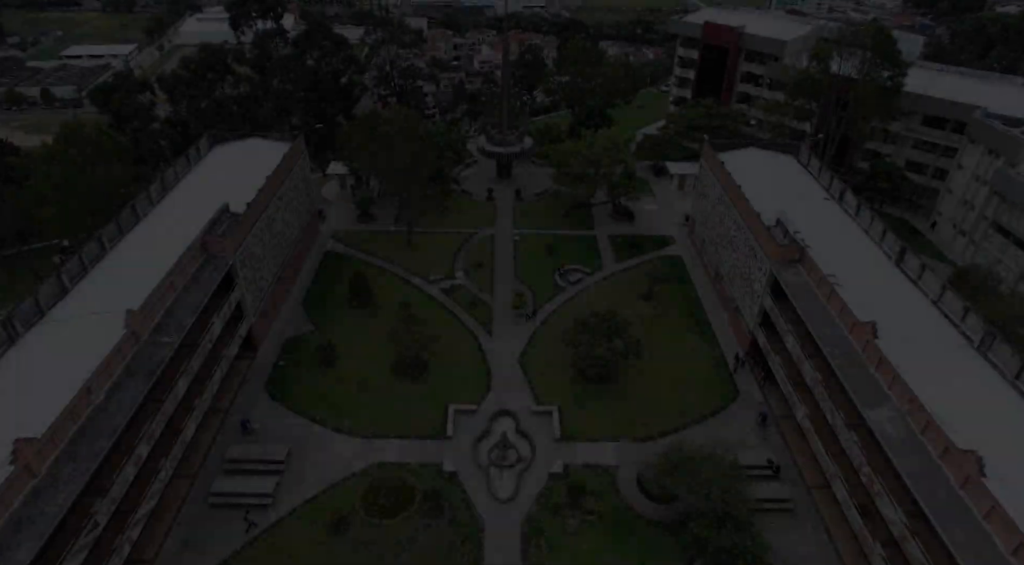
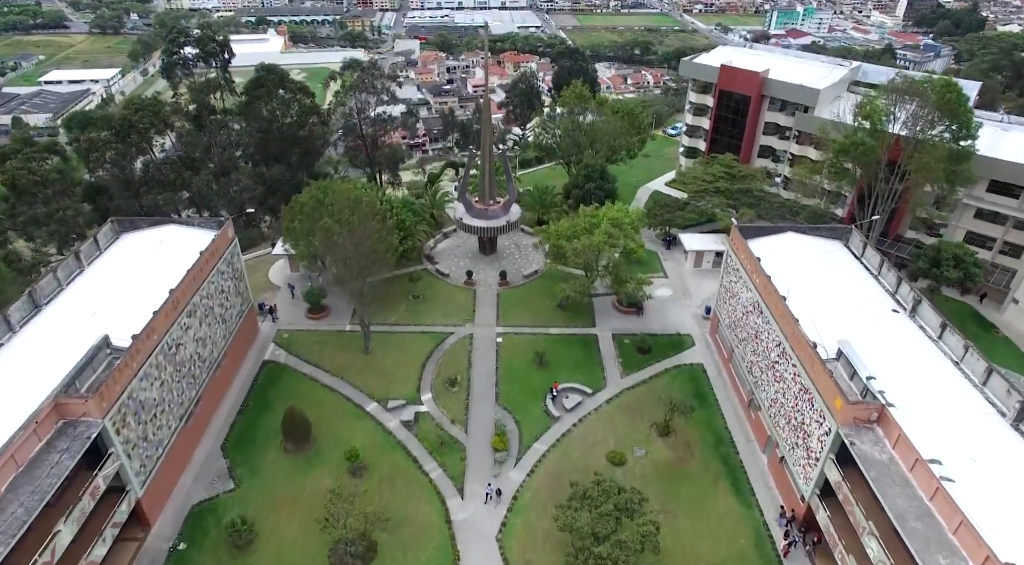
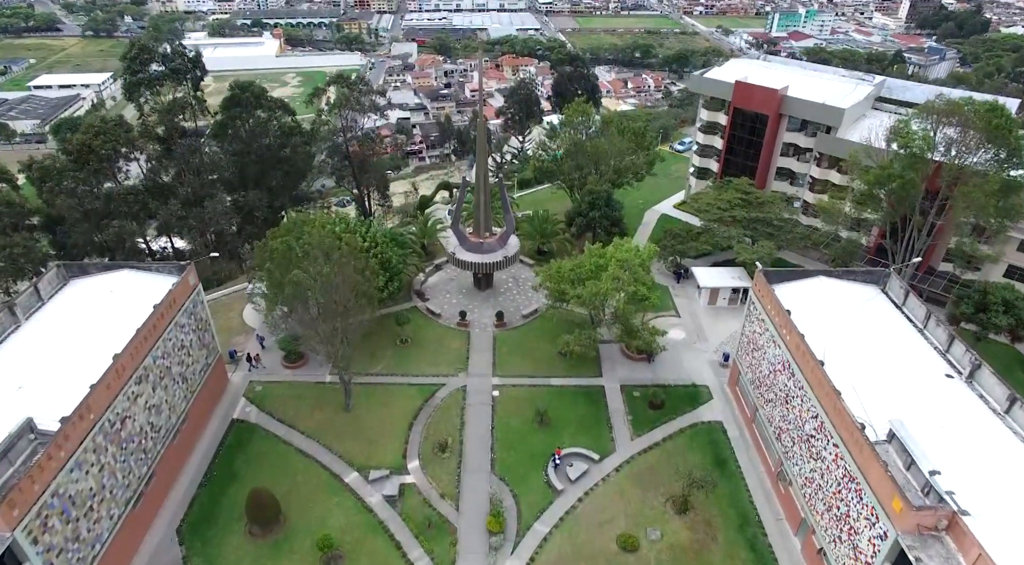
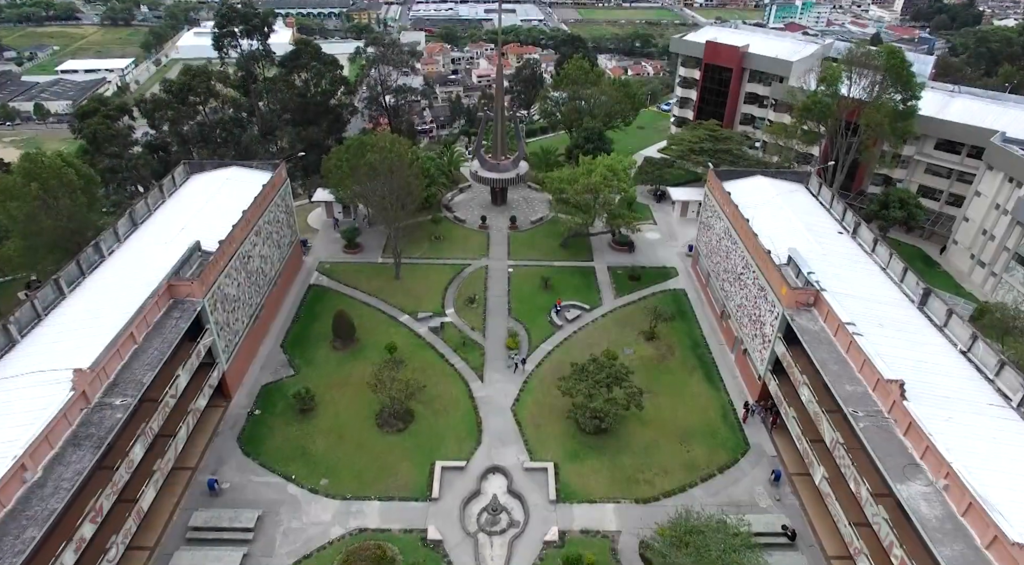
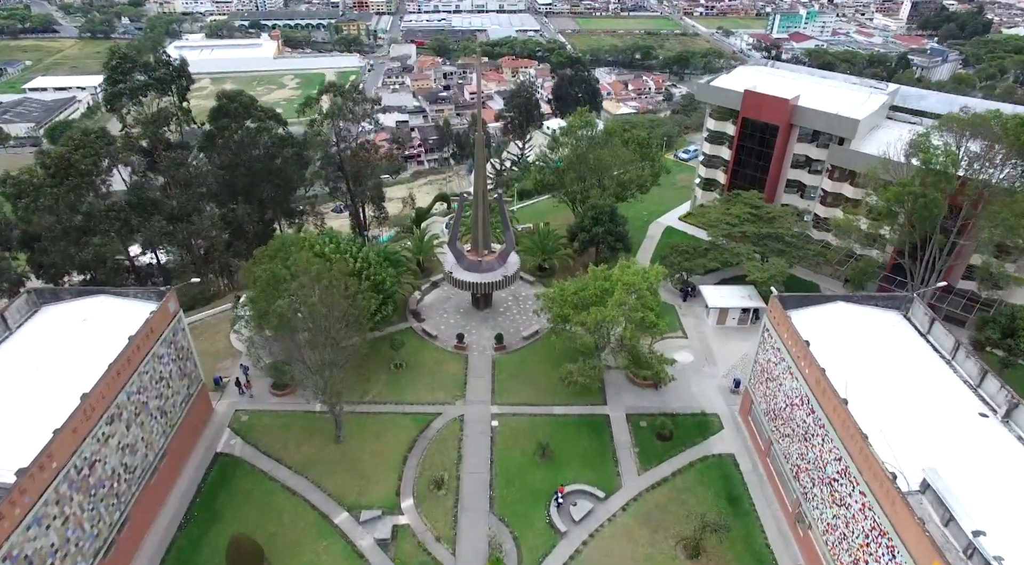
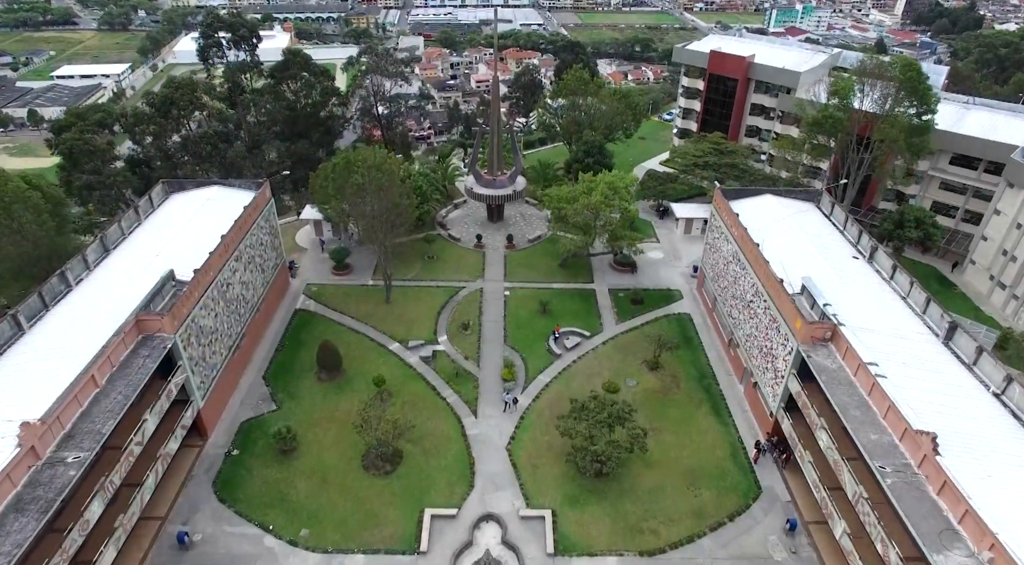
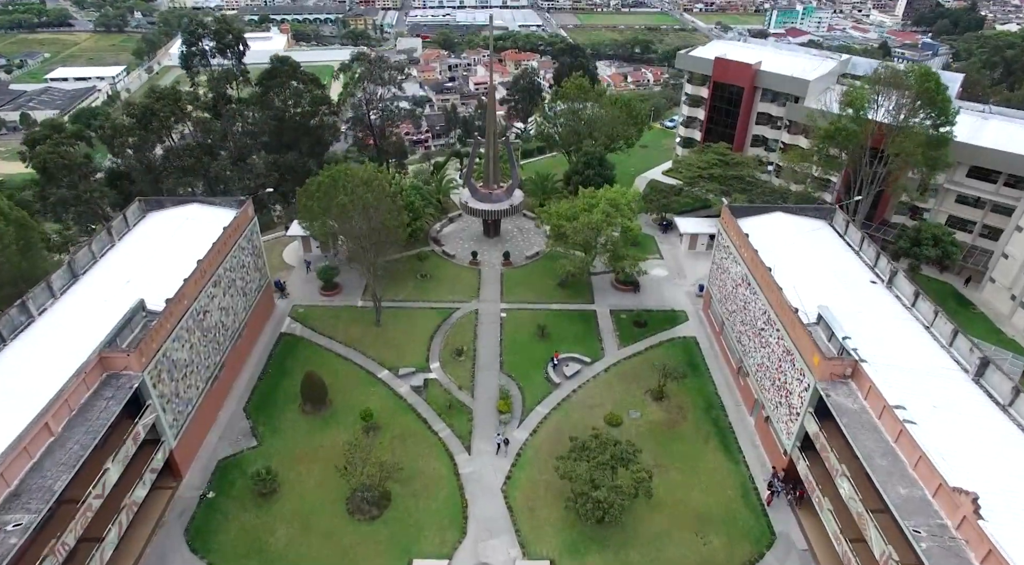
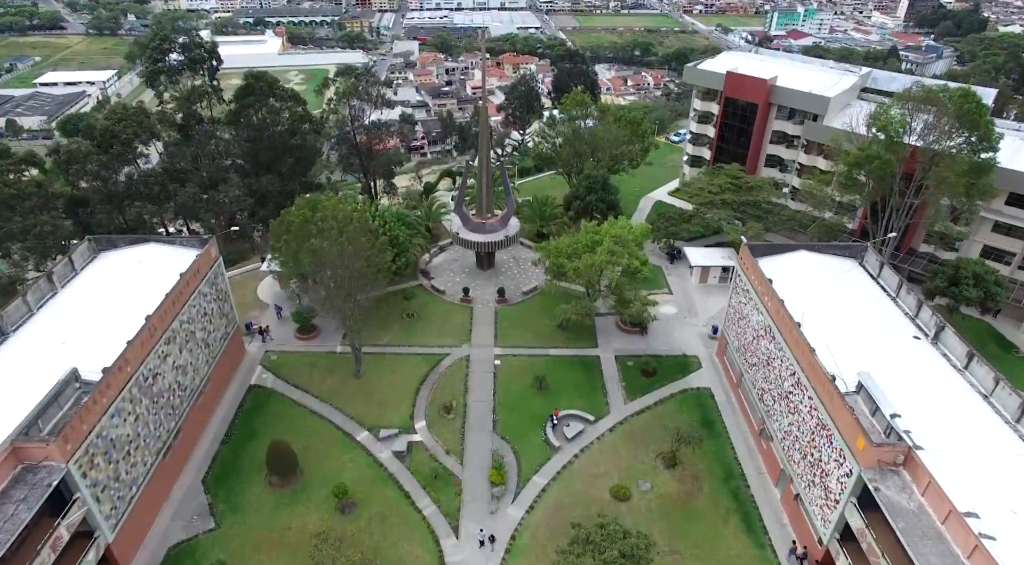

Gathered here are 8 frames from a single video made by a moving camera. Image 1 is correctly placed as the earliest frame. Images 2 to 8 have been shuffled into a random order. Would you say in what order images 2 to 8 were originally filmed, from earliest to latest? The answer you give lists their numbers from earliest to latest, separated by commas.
4, 6, 7, 2, 8, 3, 5
